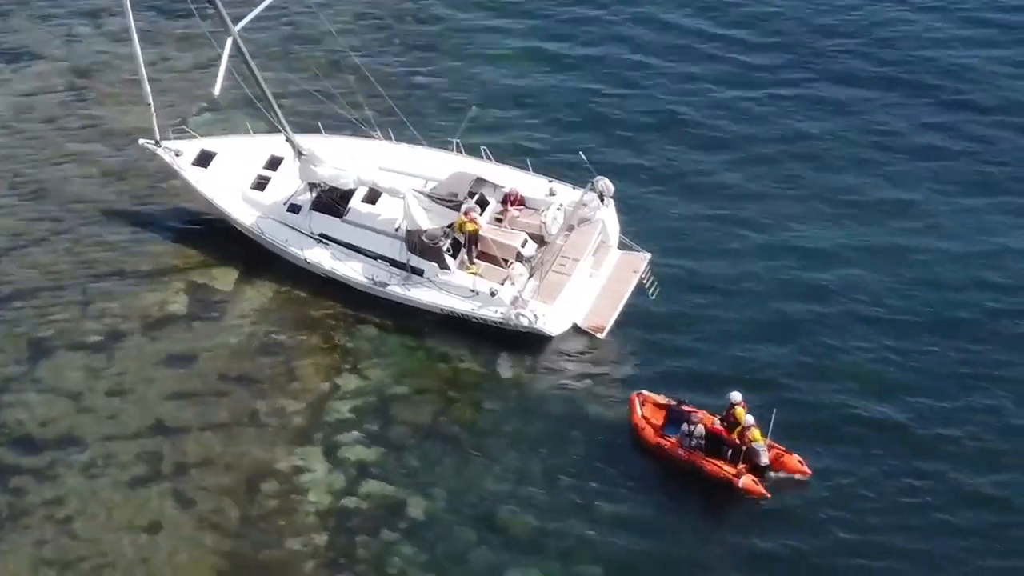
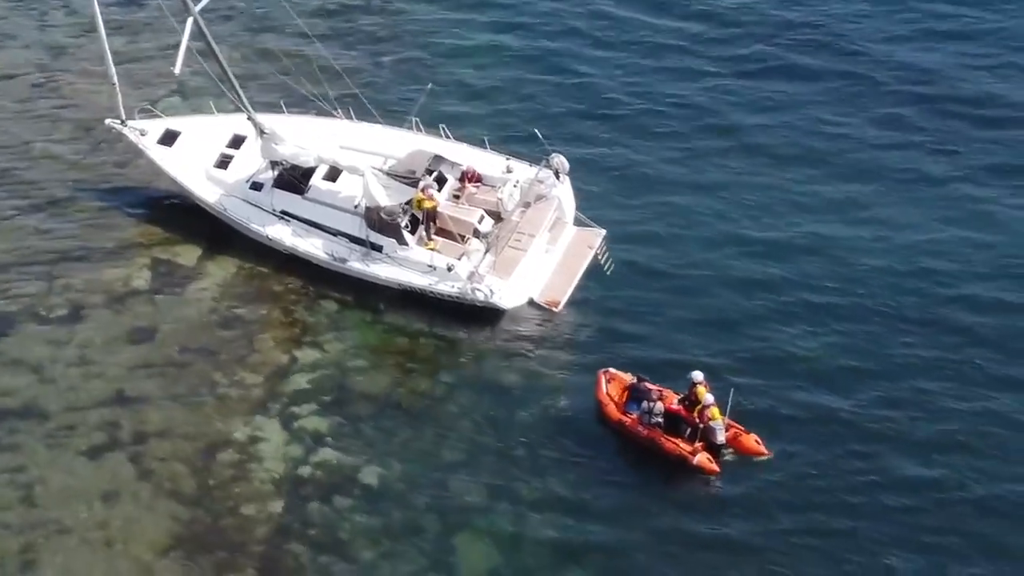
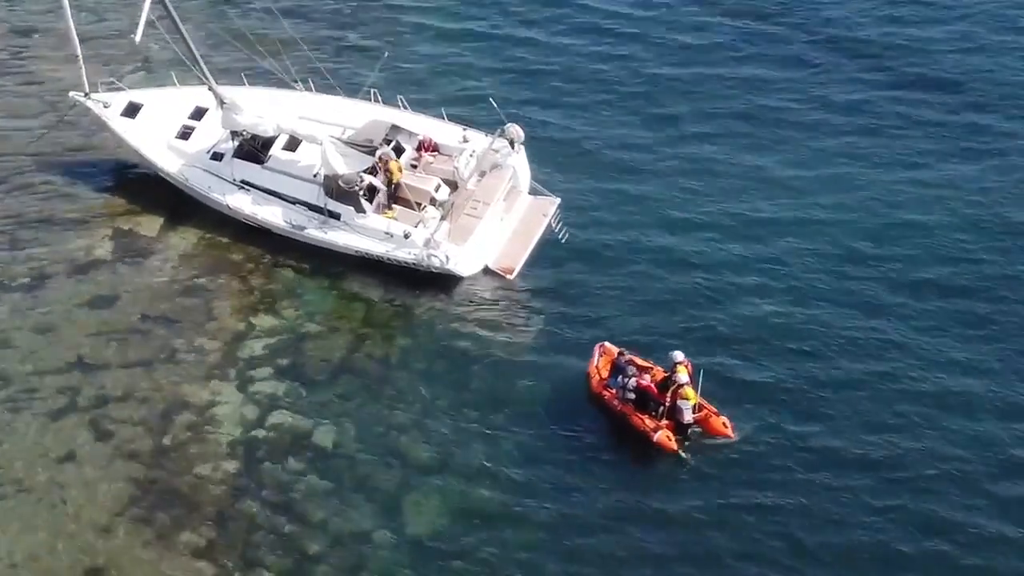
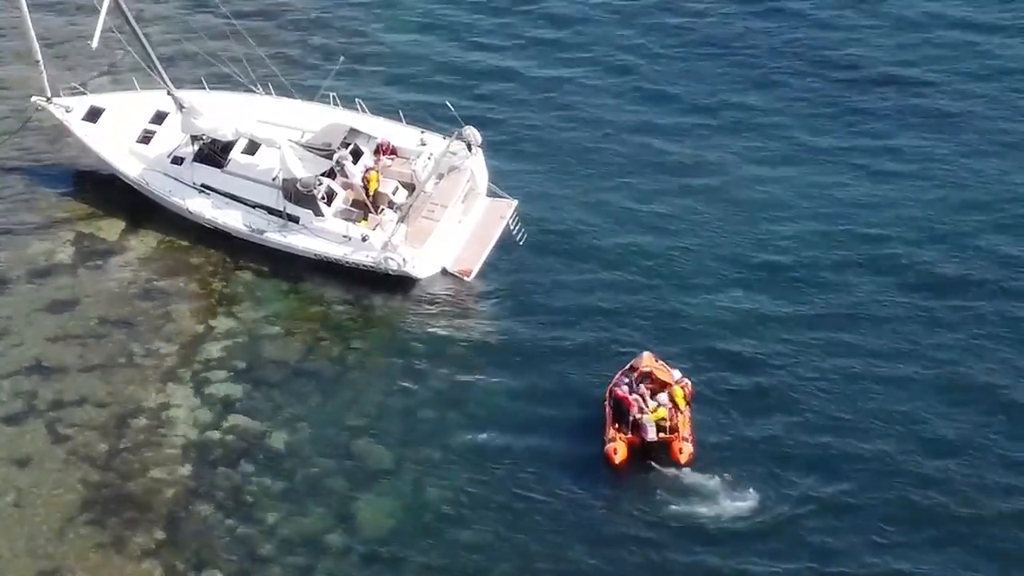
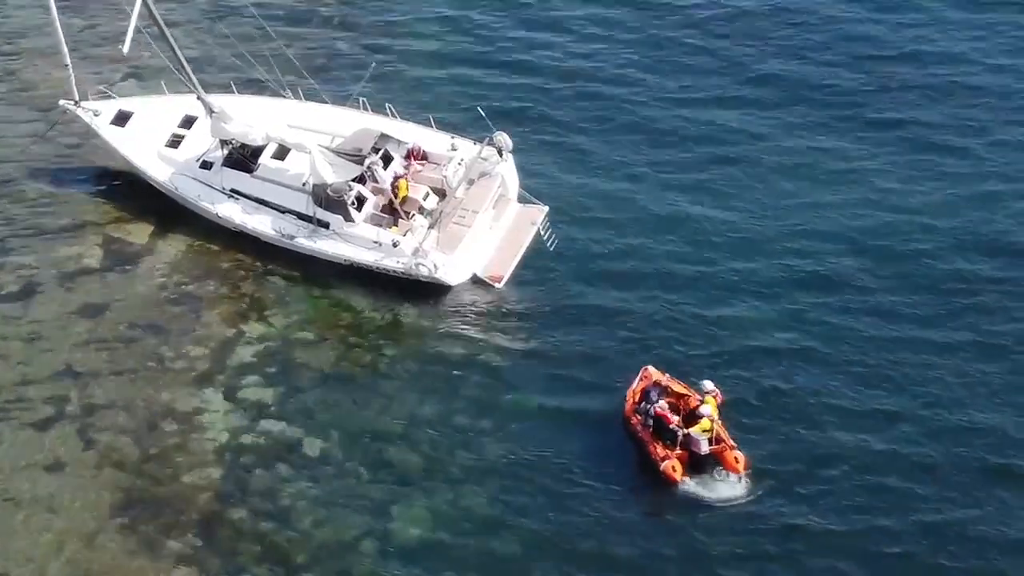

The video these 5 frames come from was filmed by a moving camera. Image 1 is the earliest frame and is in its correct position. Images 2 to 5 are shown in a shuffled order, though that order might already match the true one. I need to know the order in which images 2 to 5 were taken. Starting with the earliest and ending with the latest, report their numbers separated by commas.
2, 3, 5, 4
